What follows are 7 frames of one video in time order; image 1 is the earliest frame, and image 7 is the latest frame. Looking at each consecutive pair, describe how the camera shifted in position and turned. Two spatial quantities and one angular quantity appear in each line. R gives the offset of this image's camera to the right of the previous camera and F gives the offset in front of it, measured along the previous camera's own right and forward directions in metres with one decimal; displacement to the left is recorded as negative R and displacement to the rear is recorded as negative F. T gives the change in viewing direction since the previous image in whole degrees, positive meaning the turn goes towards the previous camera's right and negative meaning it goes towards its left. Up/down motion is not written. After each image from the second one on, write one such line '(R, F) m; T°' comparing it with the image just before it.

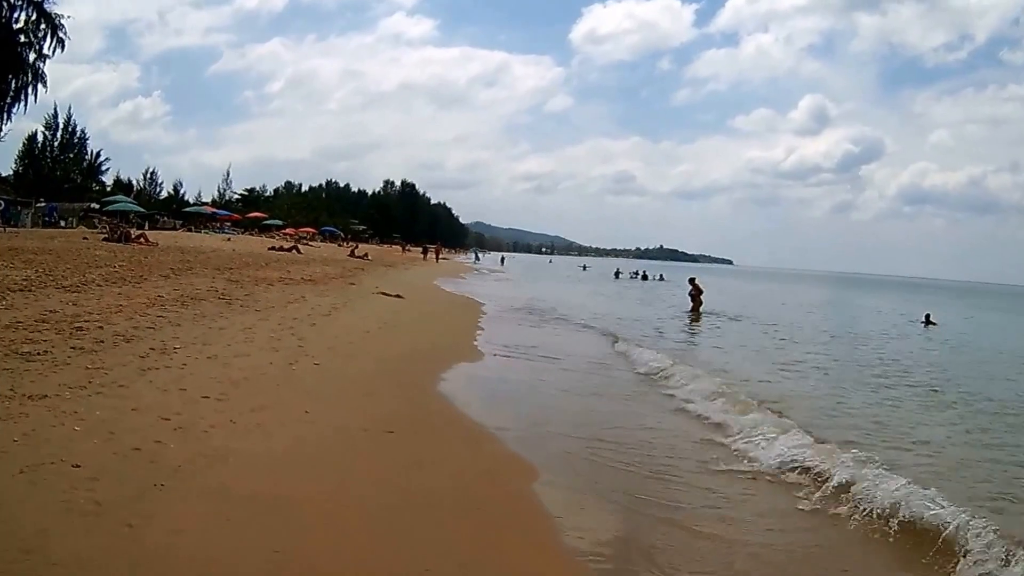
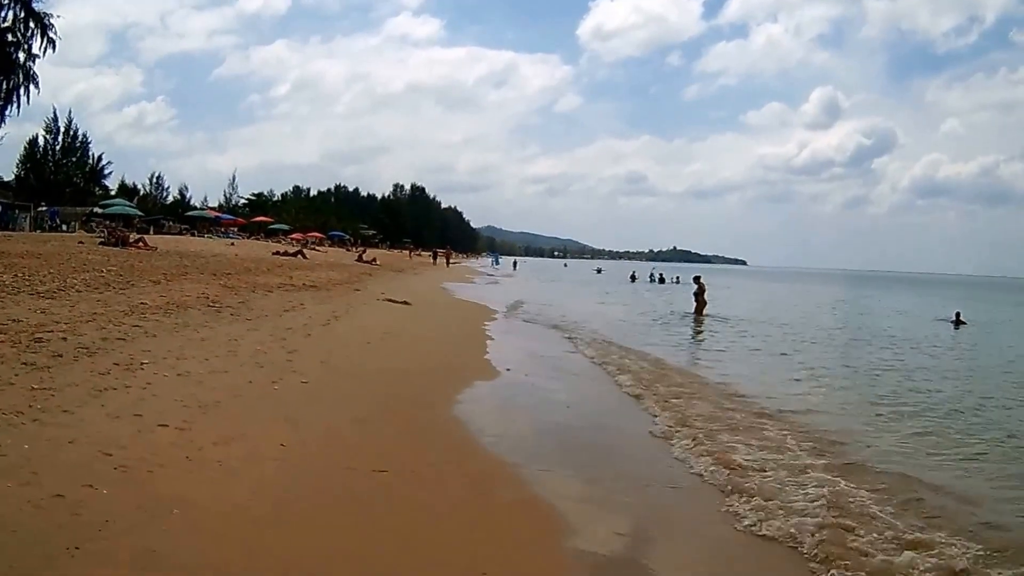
(-0.1, +1.3) m; -1°
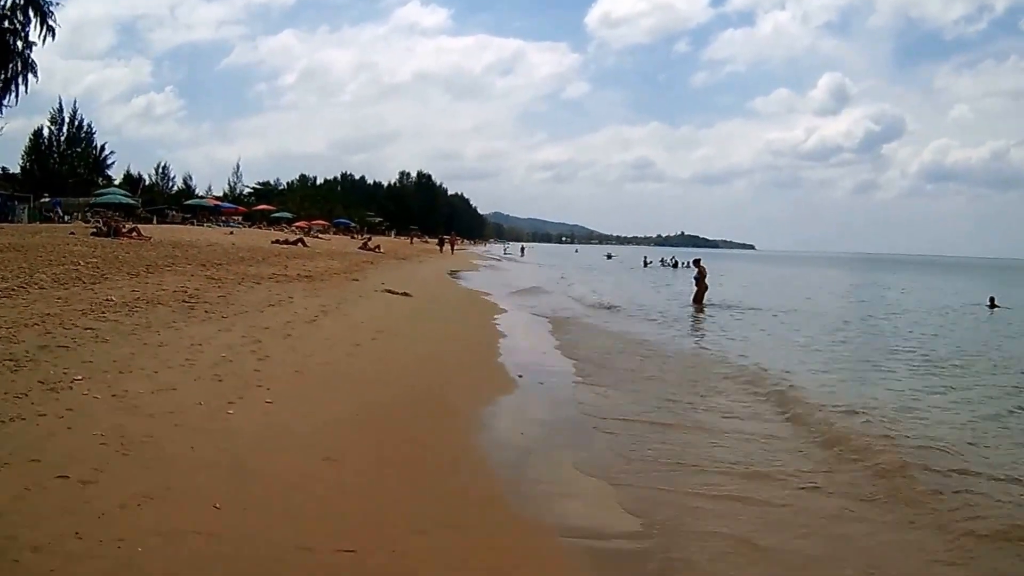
(-0.1, +1.7) m; -1°
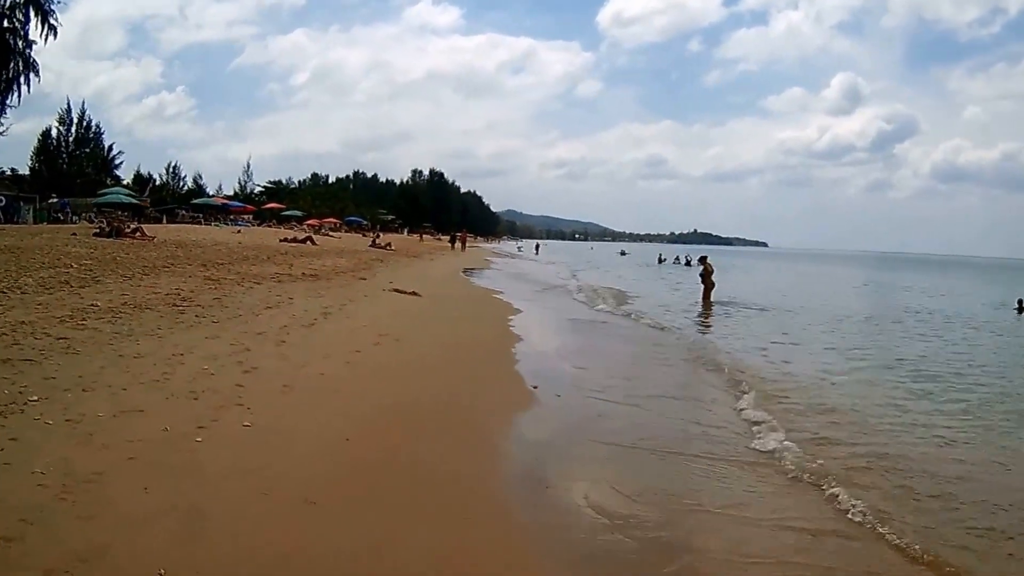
(-0.1, +1.0) m; -1°
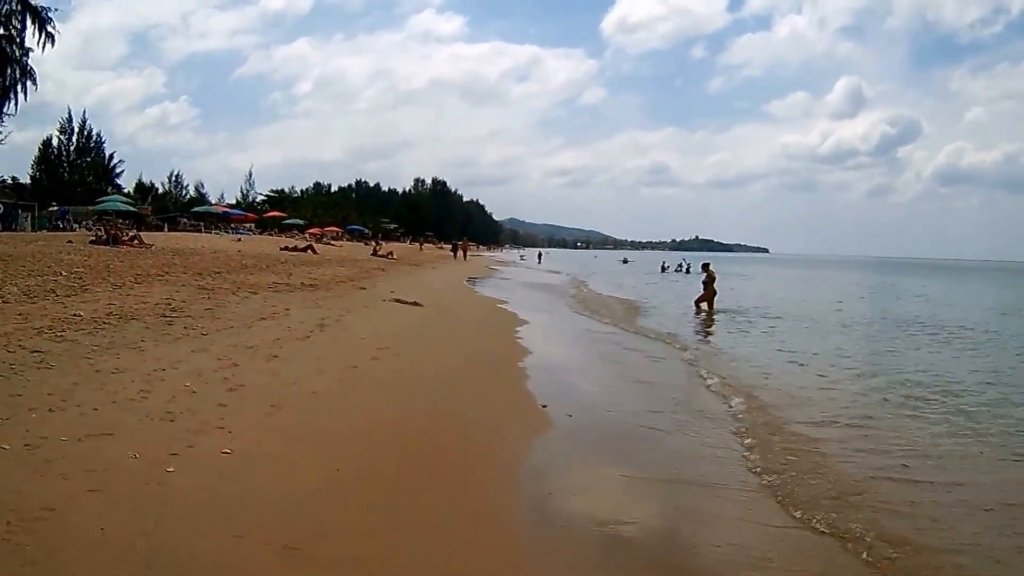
(-0.1, +0.6) m; 0°
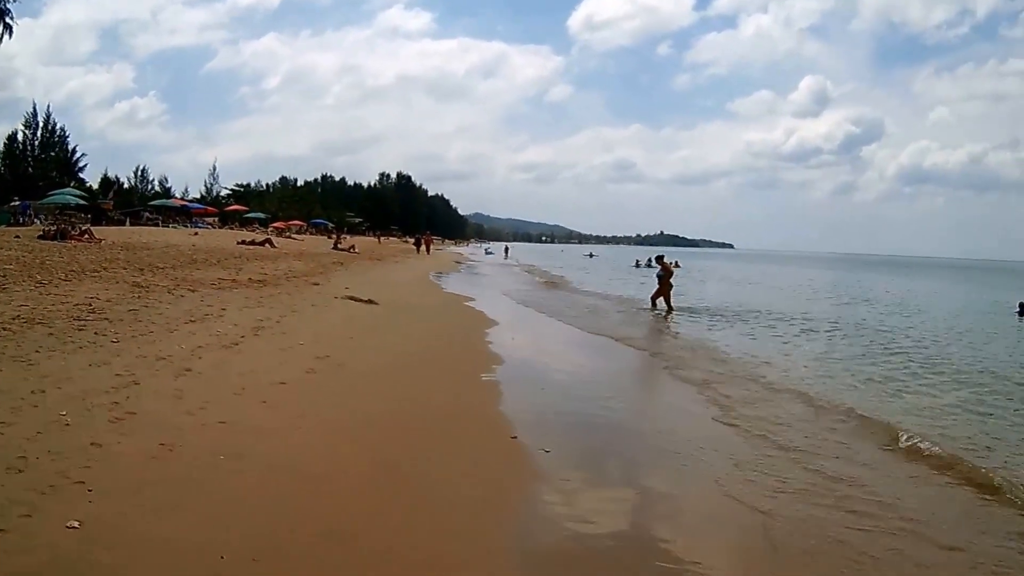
(0.0, +1.3) m; +2°
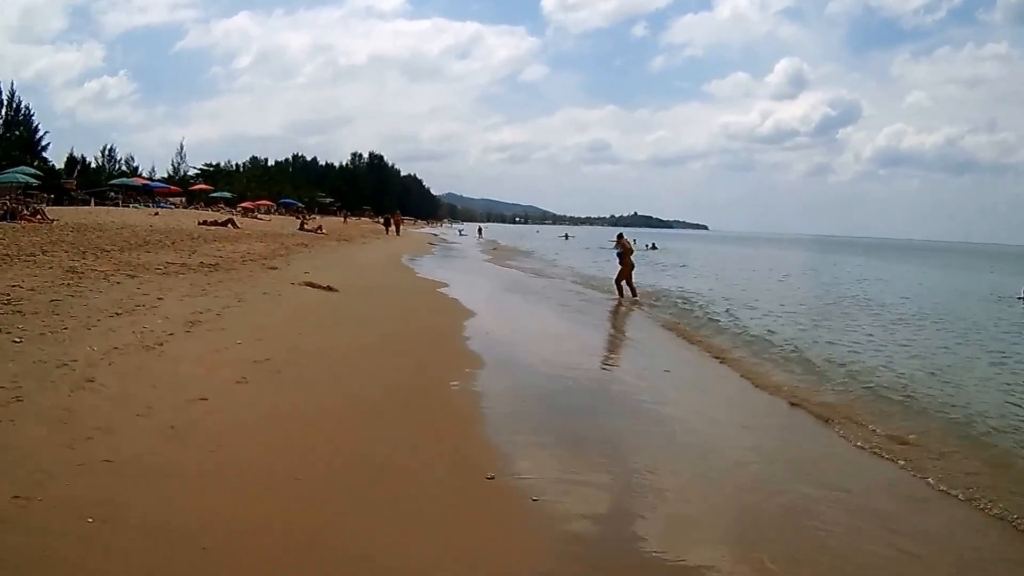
(0.0, +1.1) m; +2°
